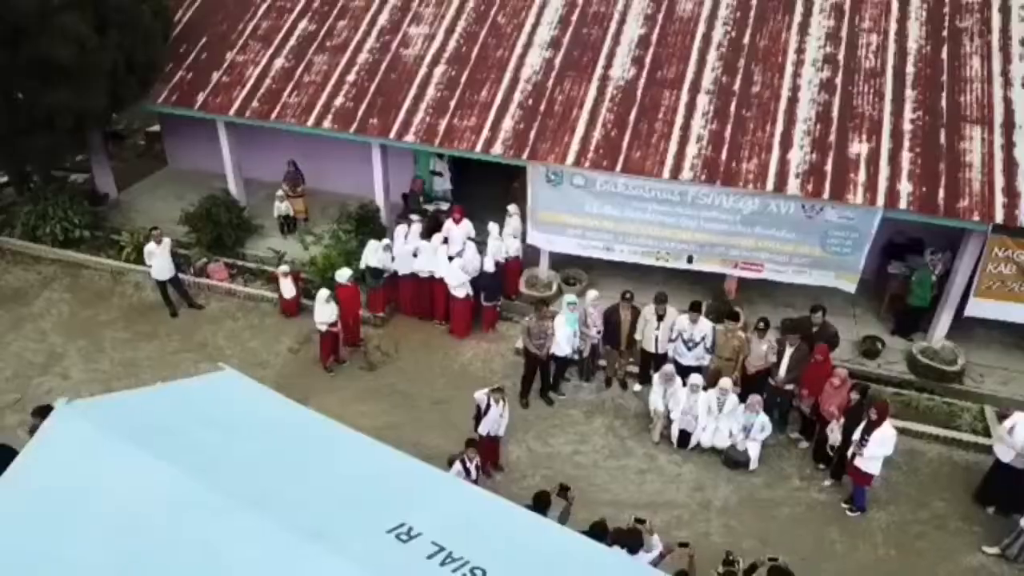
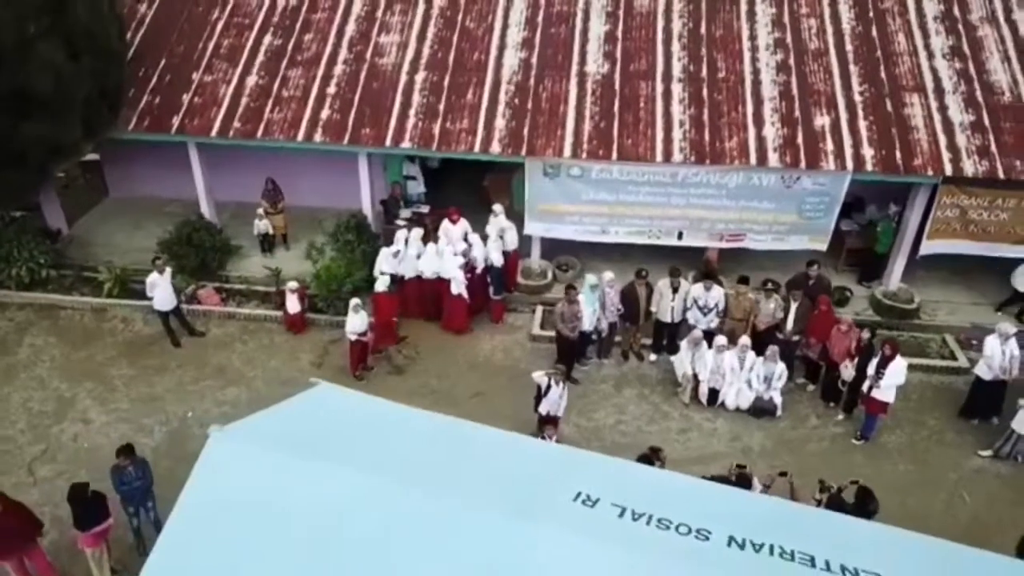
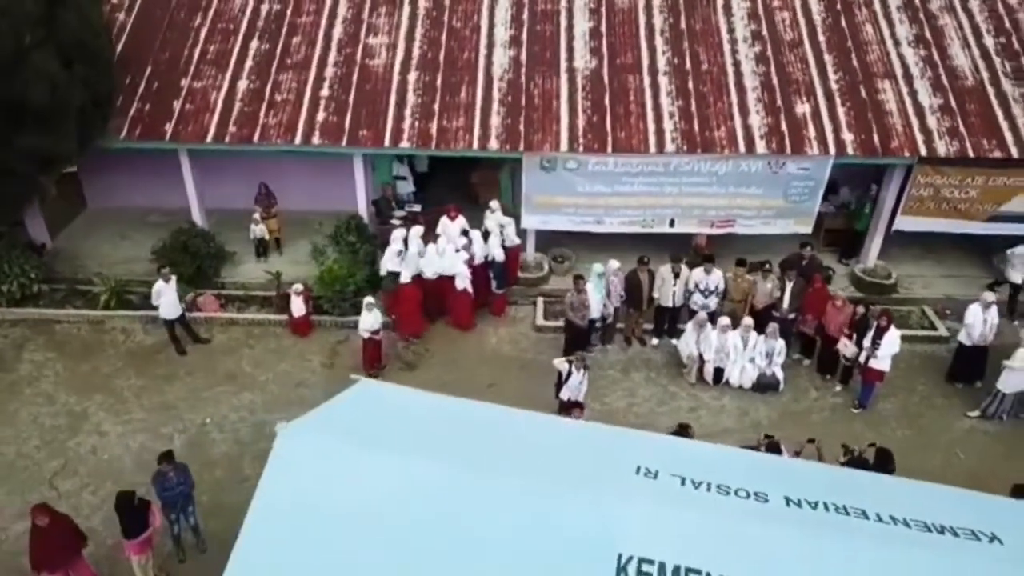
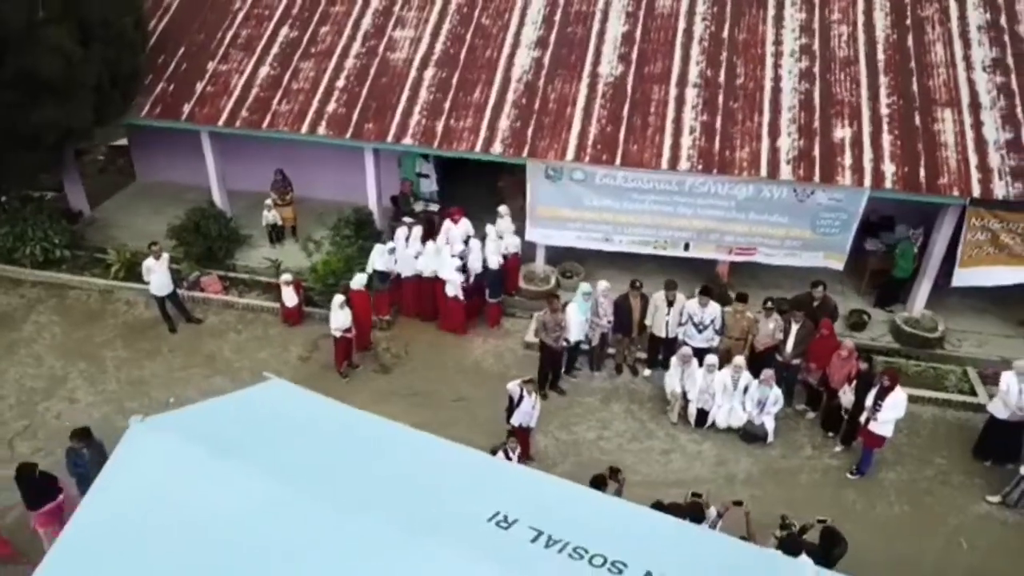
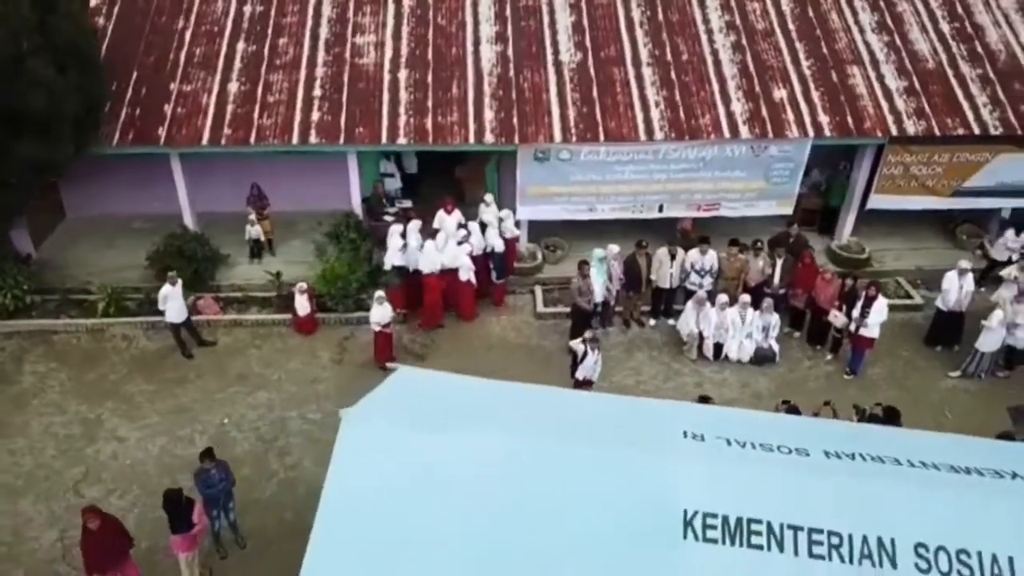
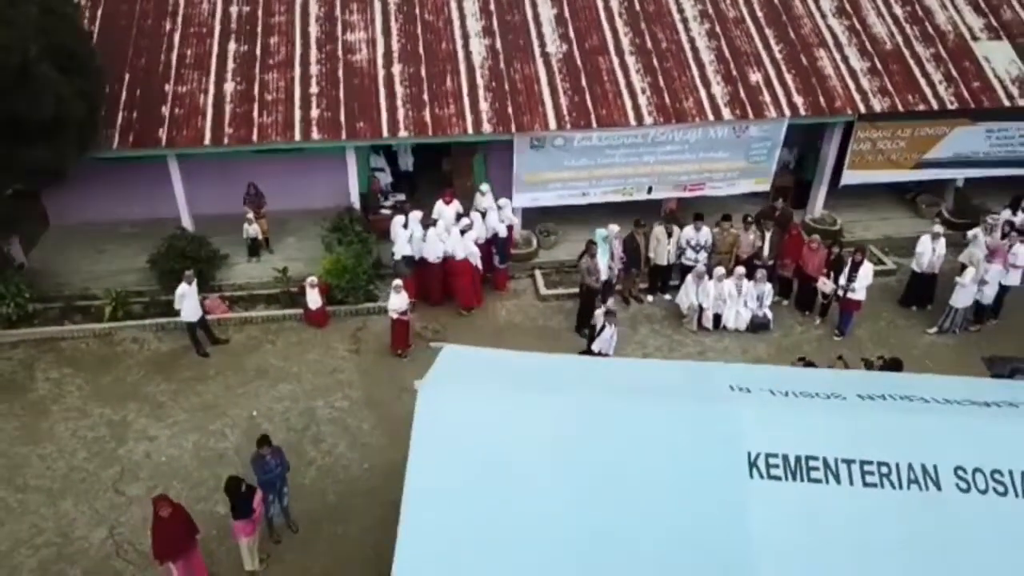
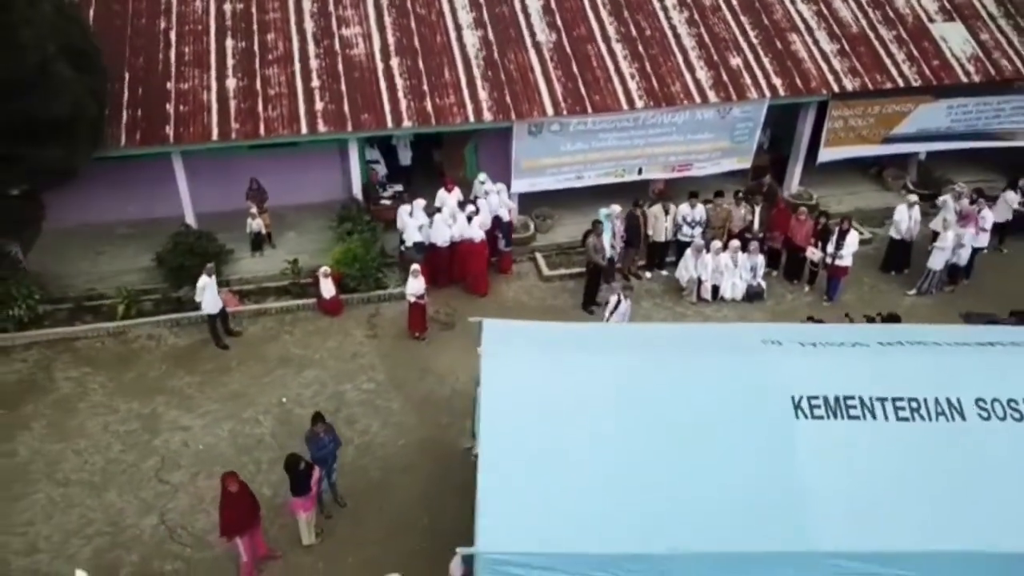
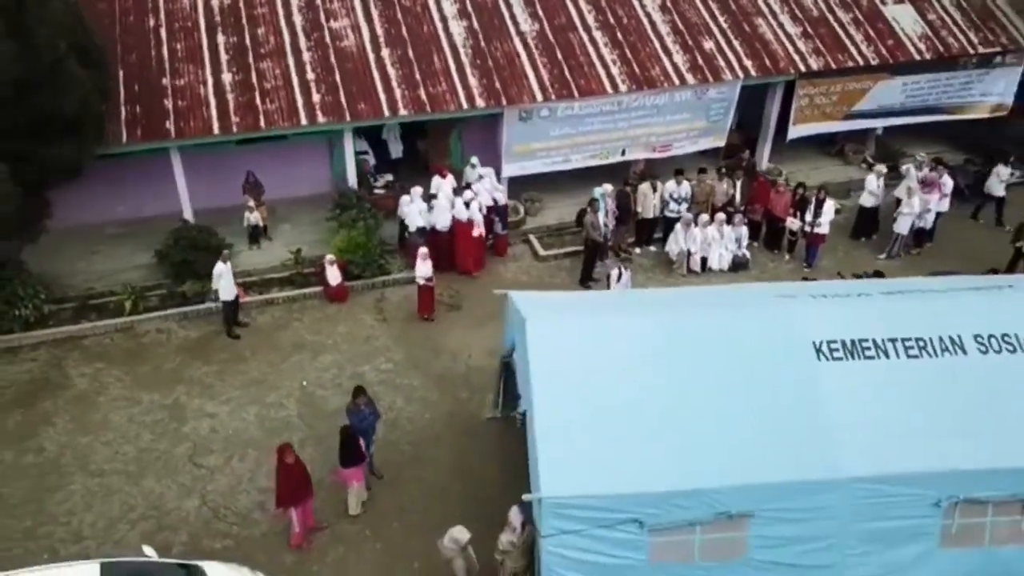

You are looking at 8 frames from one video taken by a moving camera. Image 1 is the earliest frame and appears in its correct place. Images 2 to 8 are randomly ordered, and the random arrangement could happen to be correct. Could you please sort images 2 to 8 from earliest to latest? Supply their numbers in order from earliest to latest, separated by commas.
4, 2, 3, 5, 6, 7, 8
